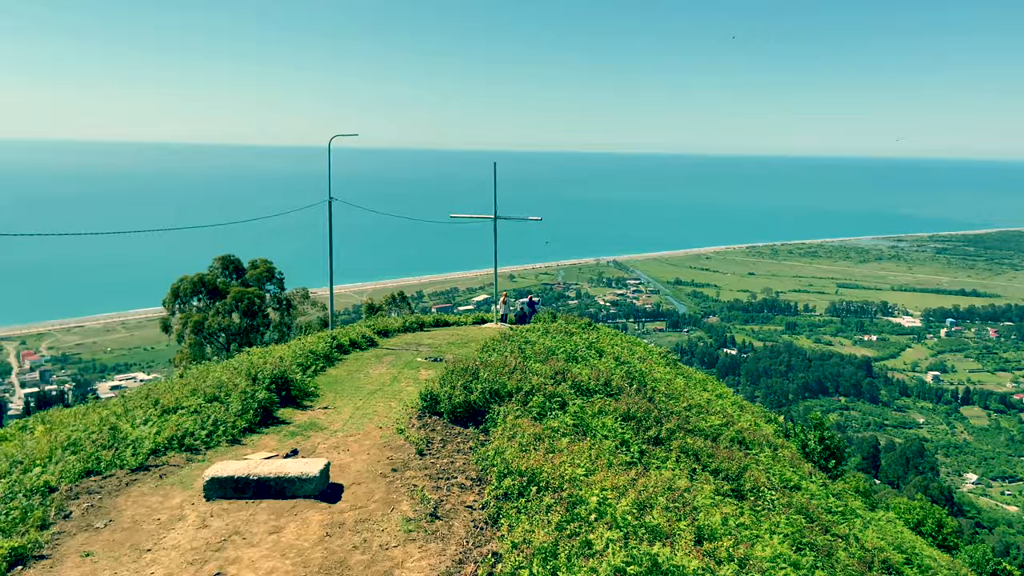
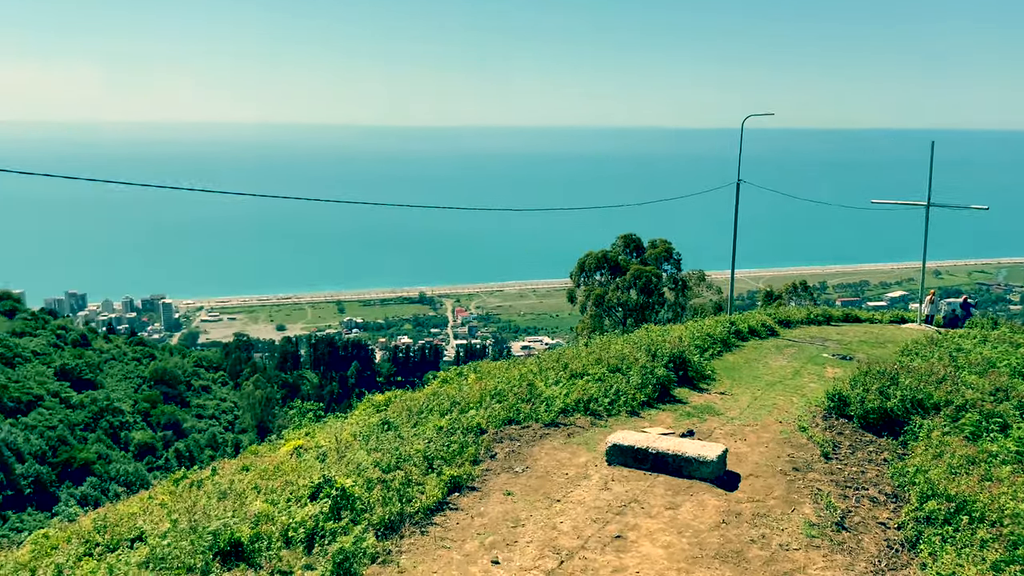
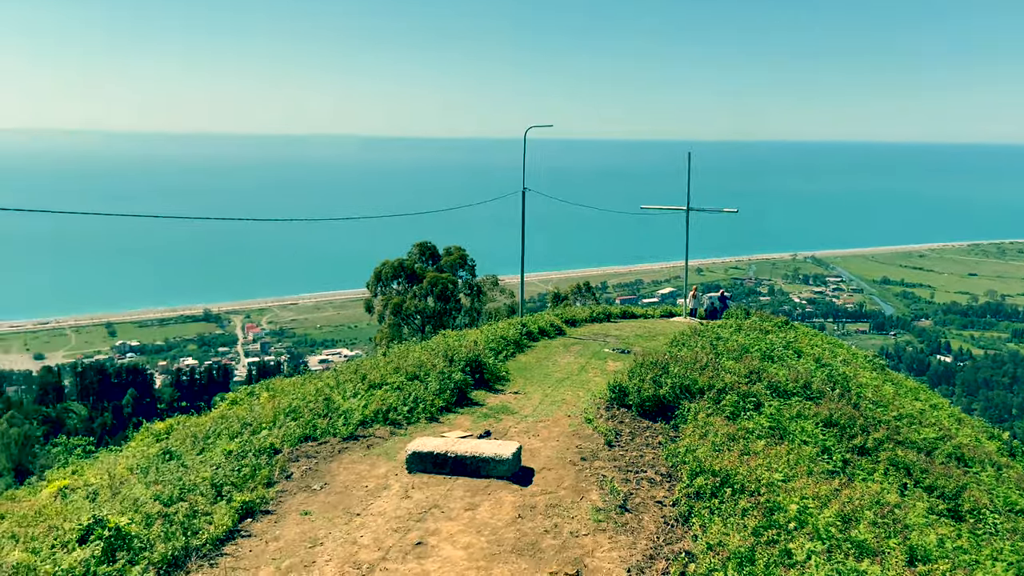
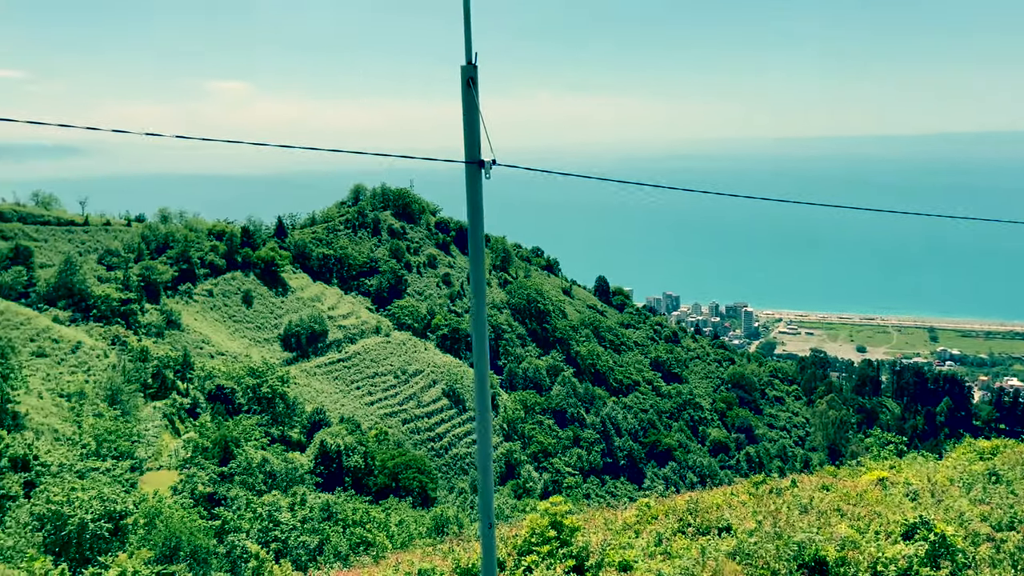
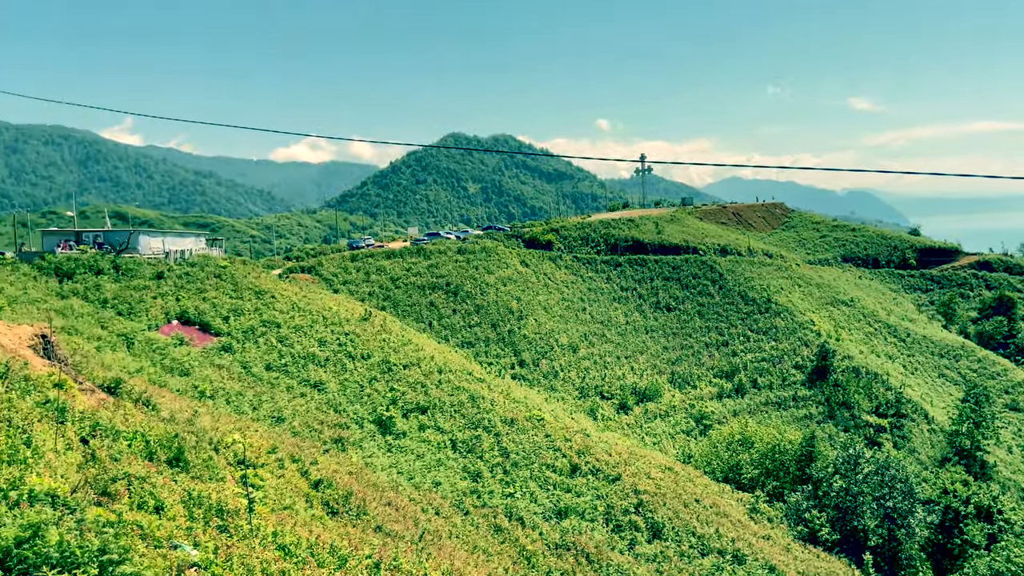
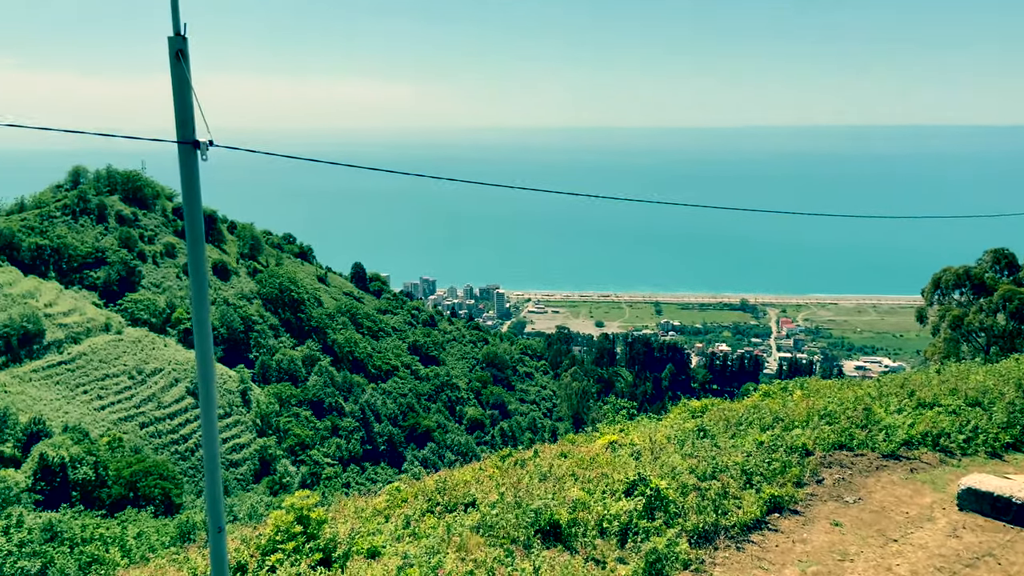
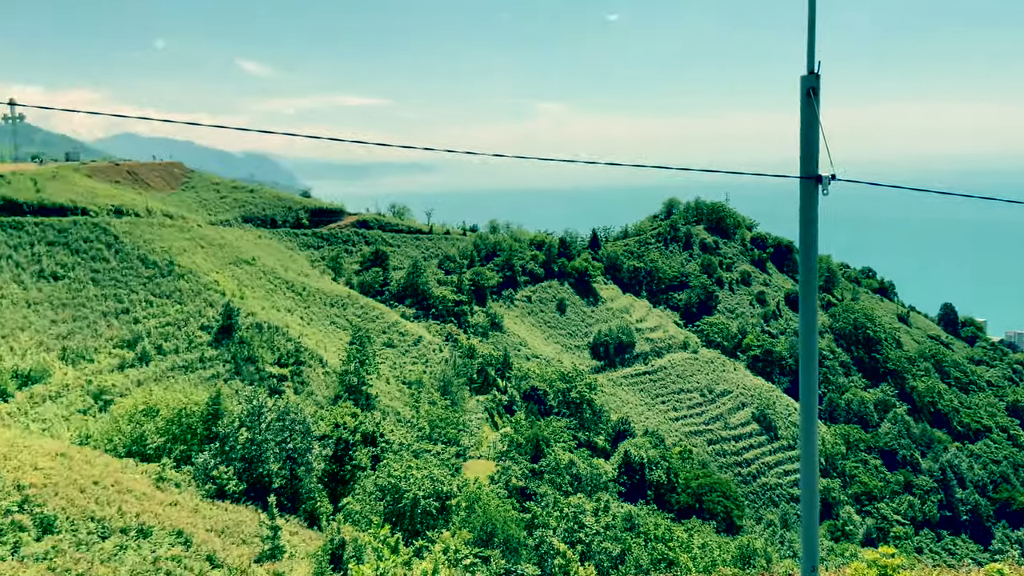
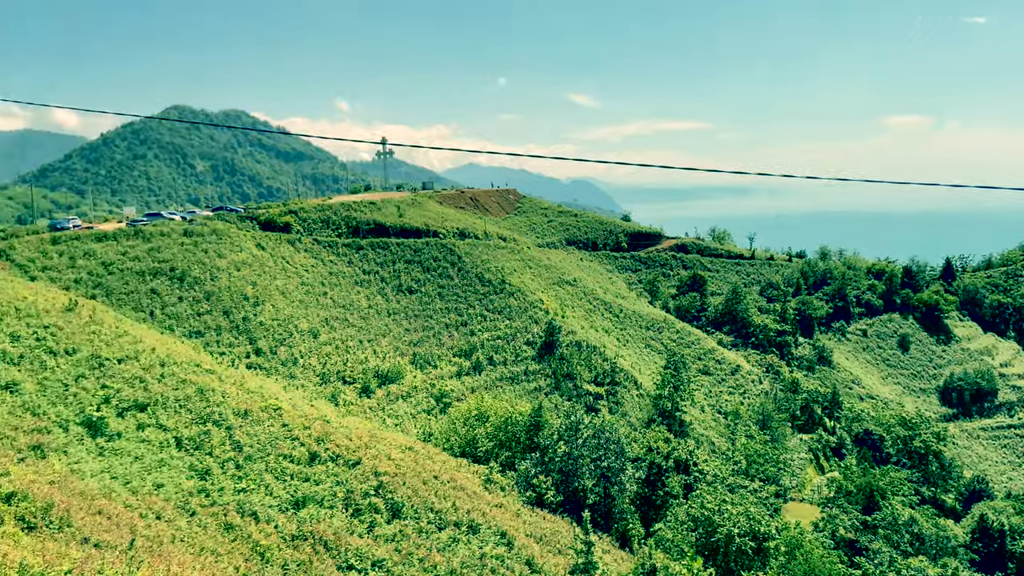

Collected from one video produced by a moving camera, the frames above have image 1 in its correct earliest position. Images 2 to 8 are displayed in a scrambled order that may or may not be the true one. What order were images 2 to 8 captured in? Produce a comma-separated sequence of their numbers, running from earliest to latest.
3, 2, 6, 4, 7, 8, 5
